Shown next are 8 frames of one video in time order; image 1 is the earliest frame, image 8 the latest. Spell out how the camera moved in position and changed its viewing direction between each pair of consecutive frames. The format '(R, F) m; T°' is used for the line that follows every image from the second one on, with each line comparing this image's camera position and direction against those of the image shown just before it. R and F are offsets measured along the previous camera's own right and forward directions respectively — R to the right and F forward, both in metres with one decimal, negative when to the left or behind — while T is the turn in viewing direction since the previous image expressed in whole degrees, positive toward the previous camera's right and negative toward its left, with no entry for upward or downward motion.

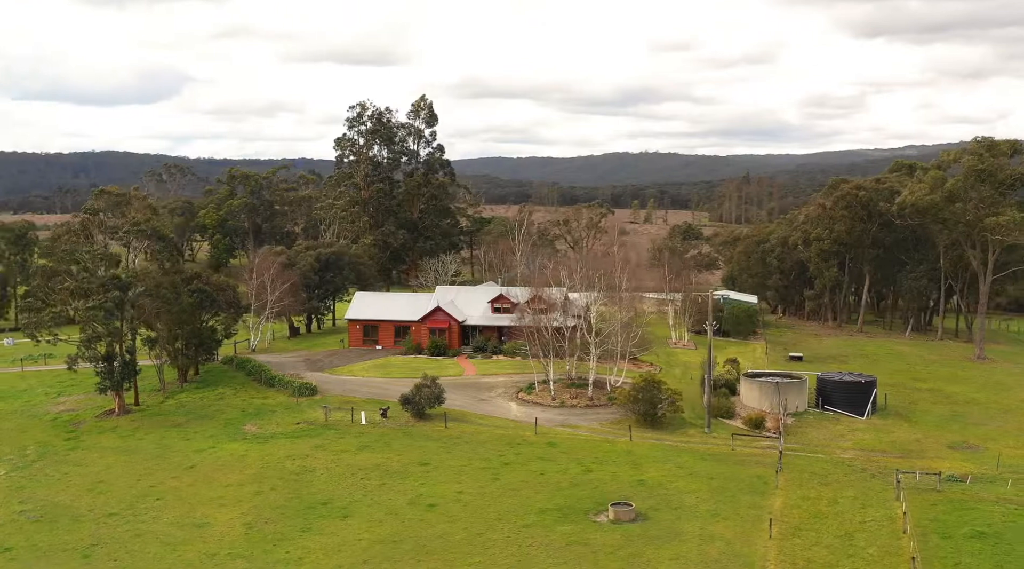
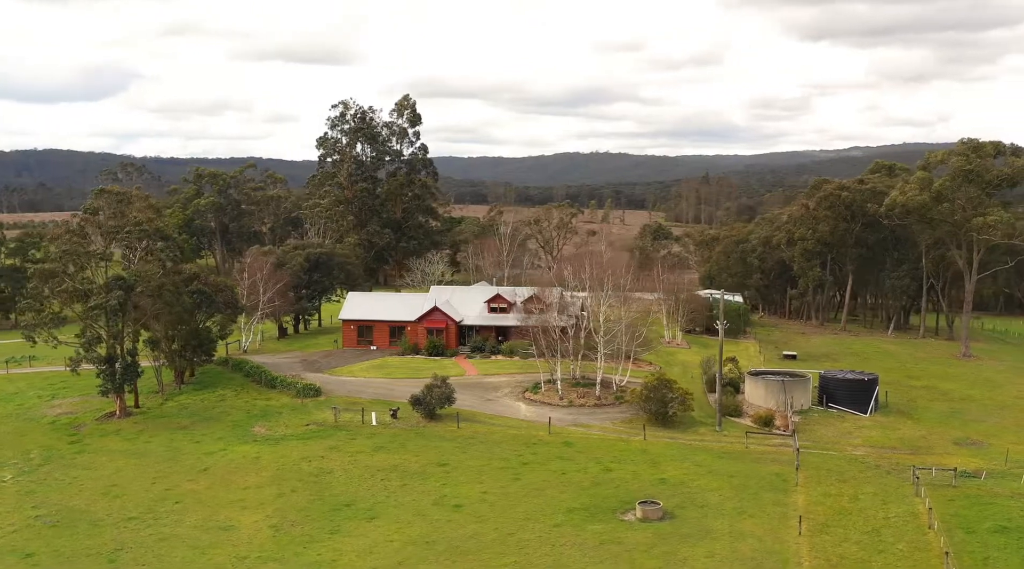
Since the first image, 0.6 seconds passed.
(-2.2, +0.1) m; +2°
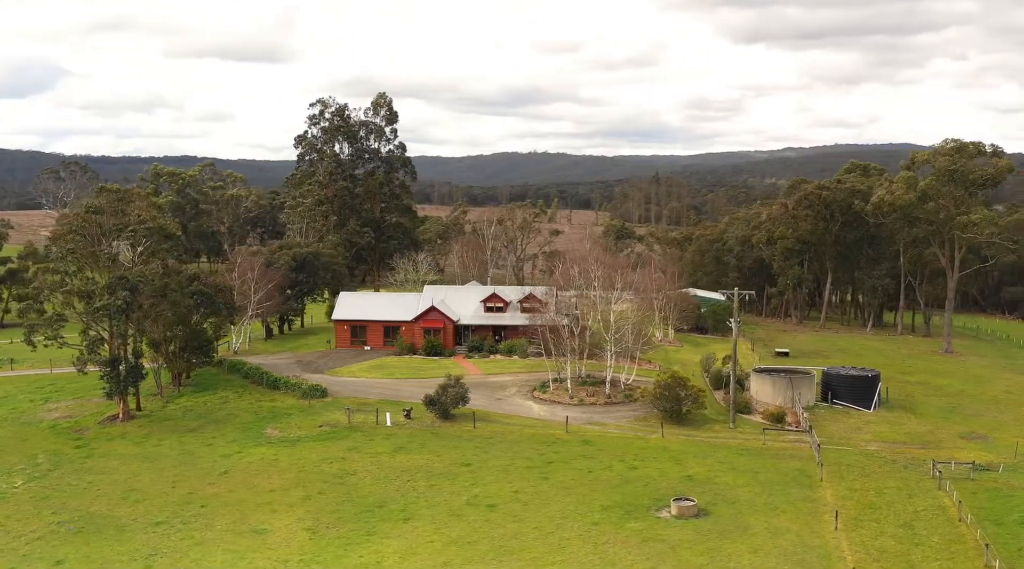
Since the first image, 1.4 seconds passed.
(-2.7, +0.2) m; +3°
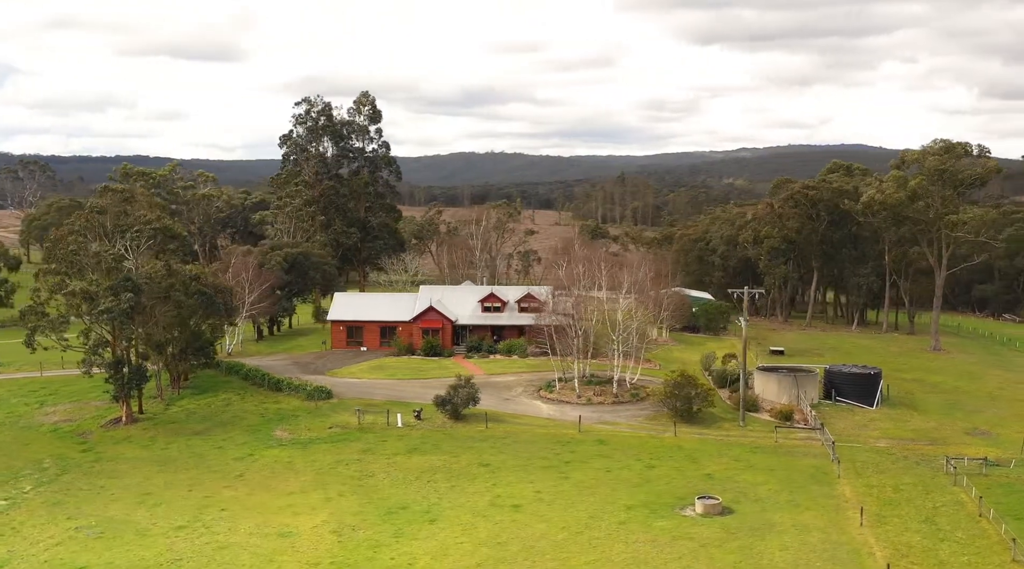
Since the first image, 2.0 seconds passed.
(-1.9, +0.1) m; +2°
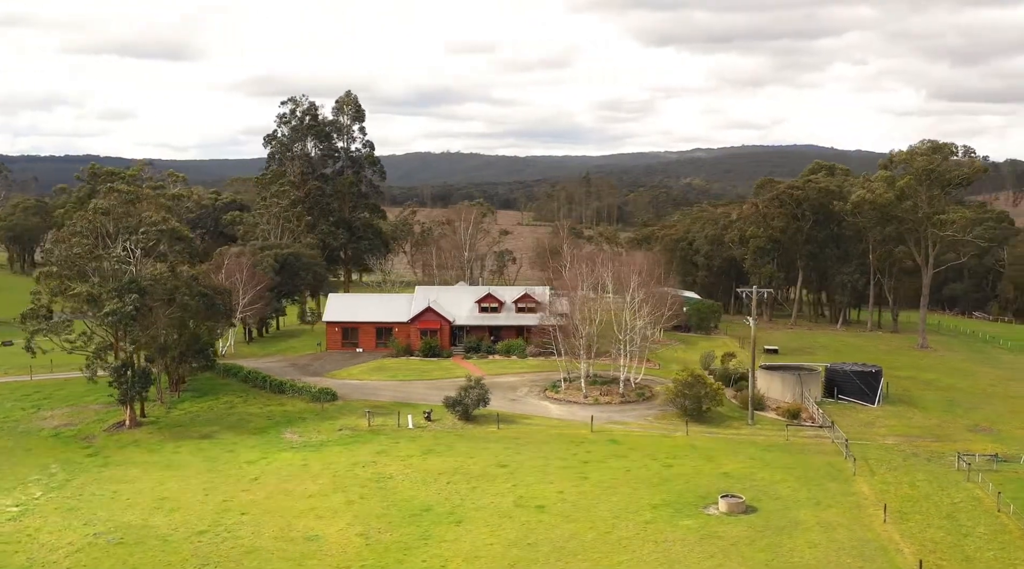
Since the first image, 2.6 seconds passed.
(-1.9, +0.1) m; +2°
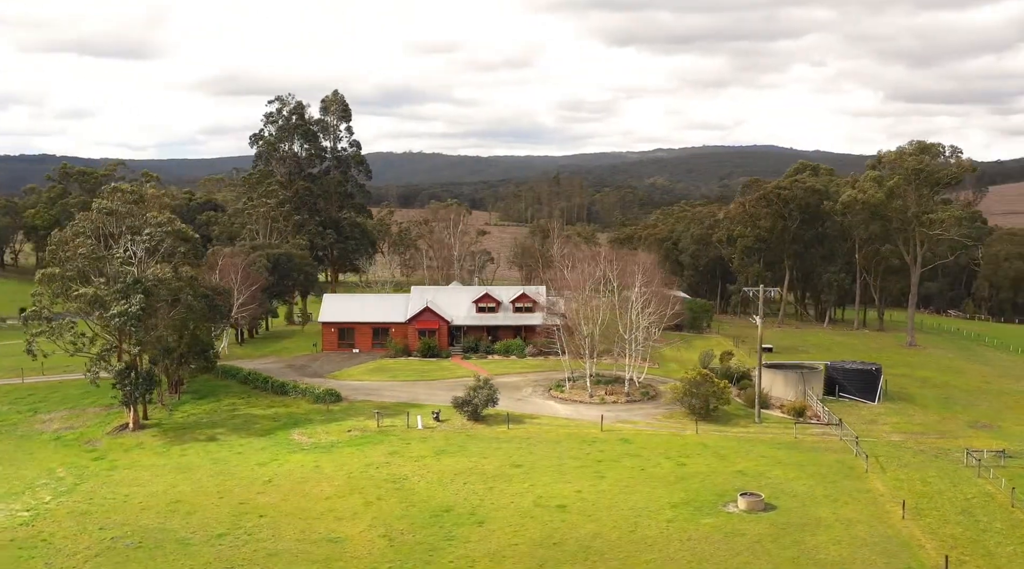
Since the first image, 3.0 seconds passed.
(-1.7, +0.1) m; +2°
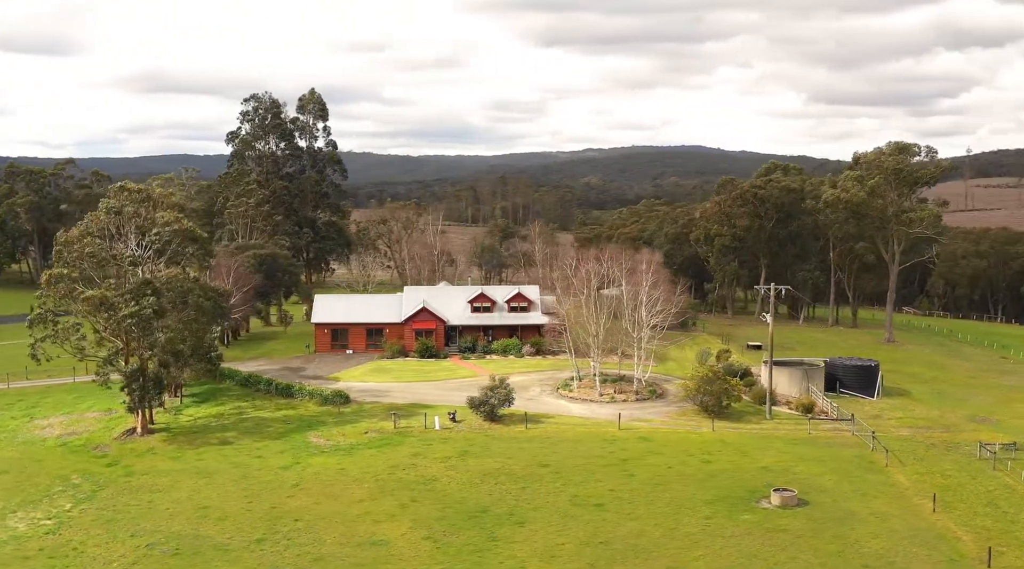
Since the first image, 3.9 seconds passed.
(-3.0, +0.1) m; +3°
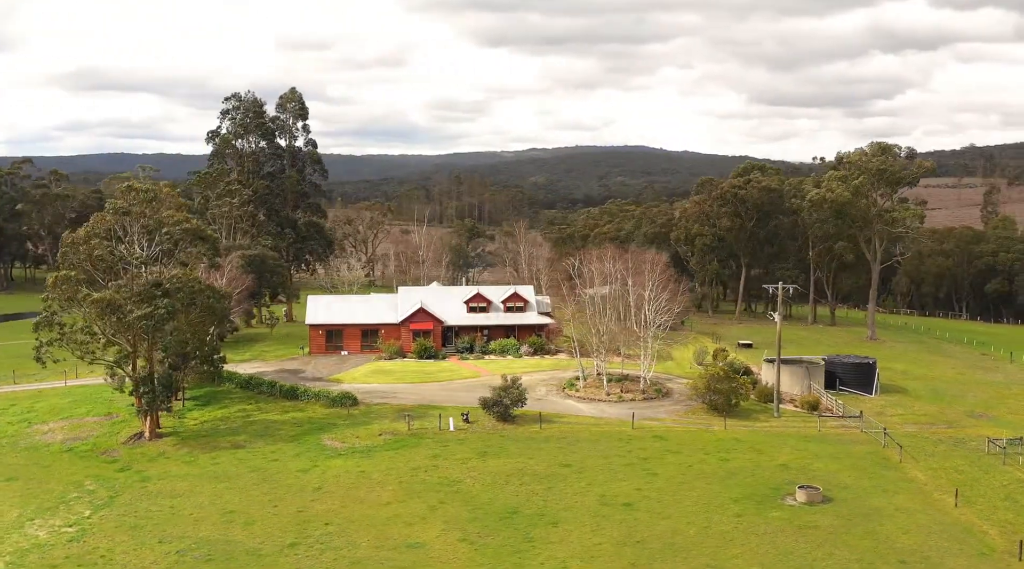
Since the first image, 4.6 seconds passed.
(-2.5, 0.0) m; +2°
